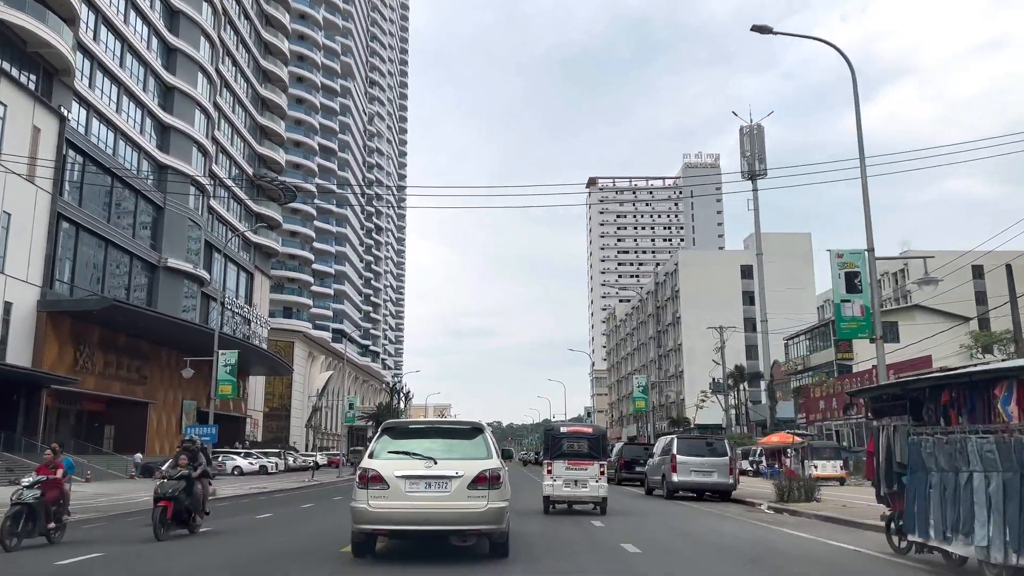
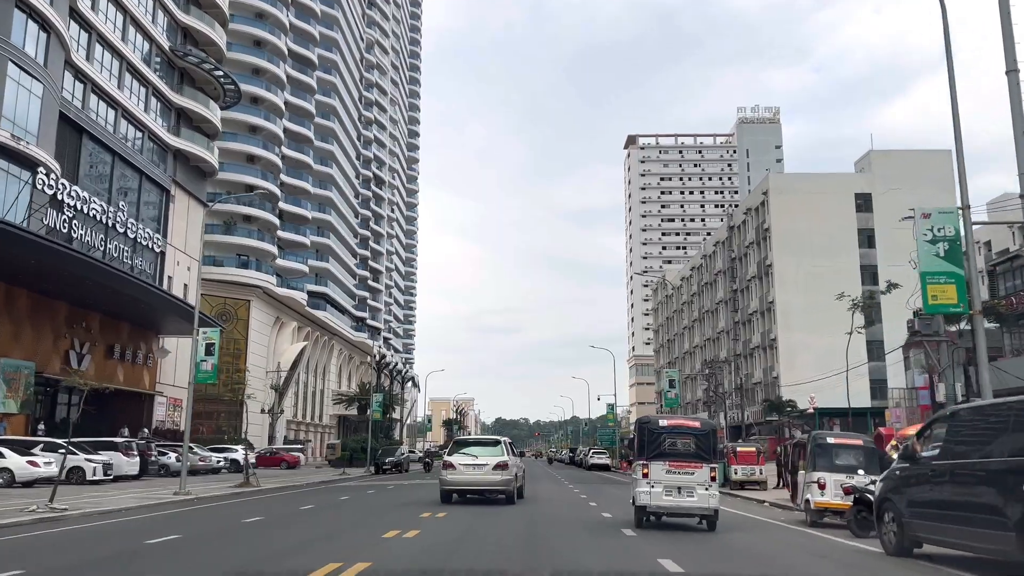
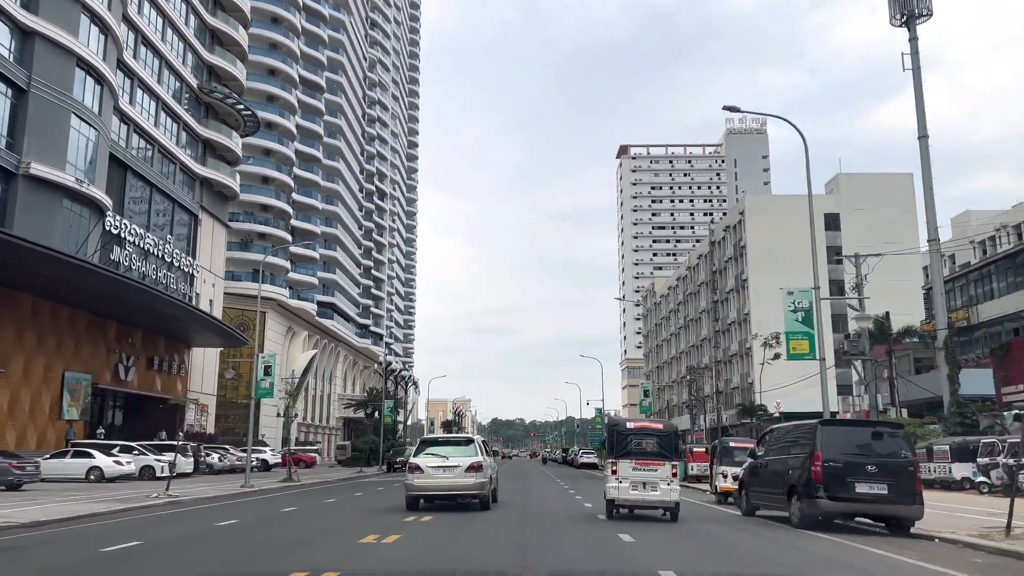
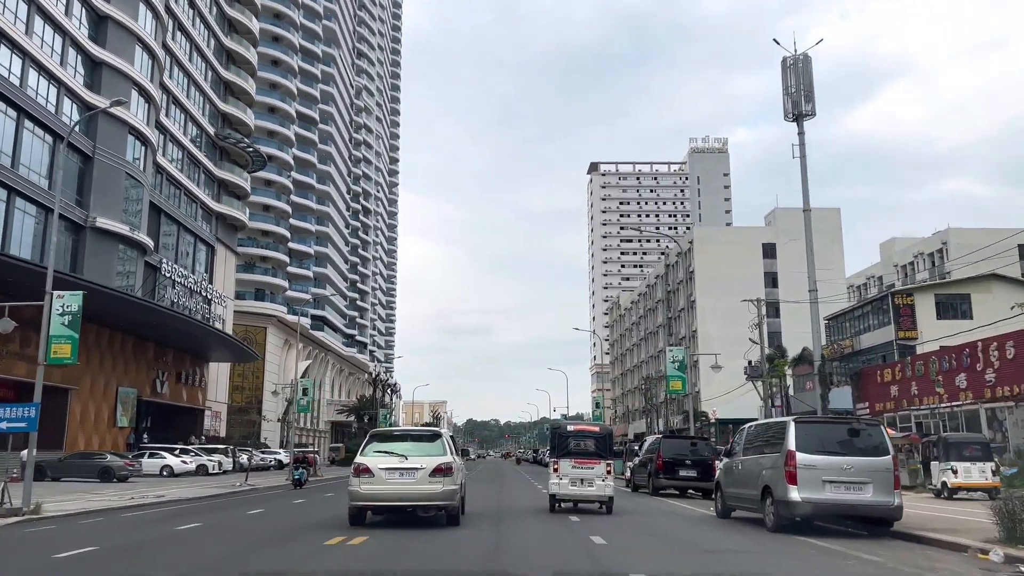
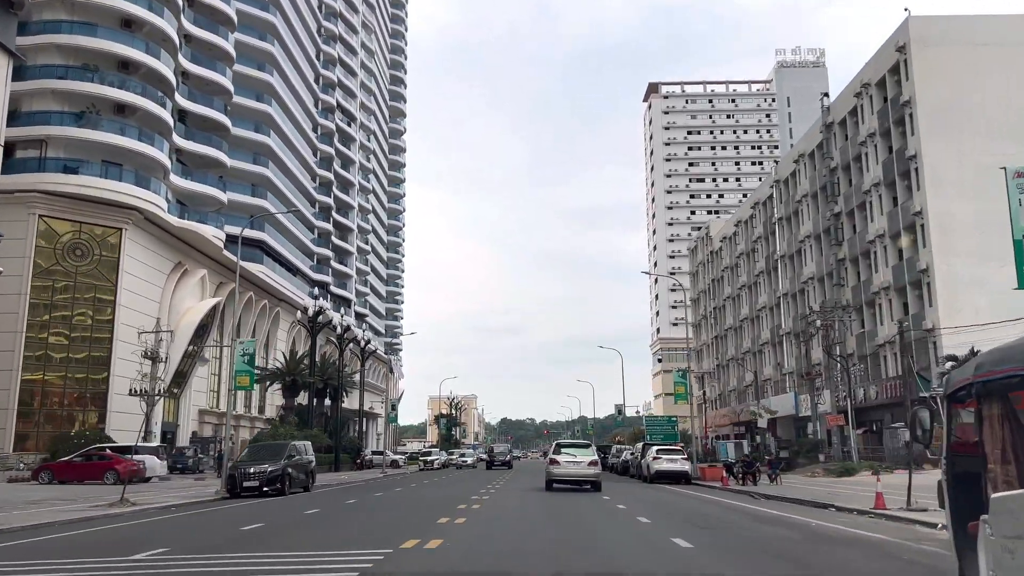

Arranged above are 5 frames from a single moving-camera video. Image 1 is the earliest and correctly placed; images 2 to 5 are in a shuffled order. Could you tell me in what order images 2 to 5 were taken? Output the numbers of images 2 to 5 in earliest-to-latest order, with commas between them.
4, 3, 2, 5
